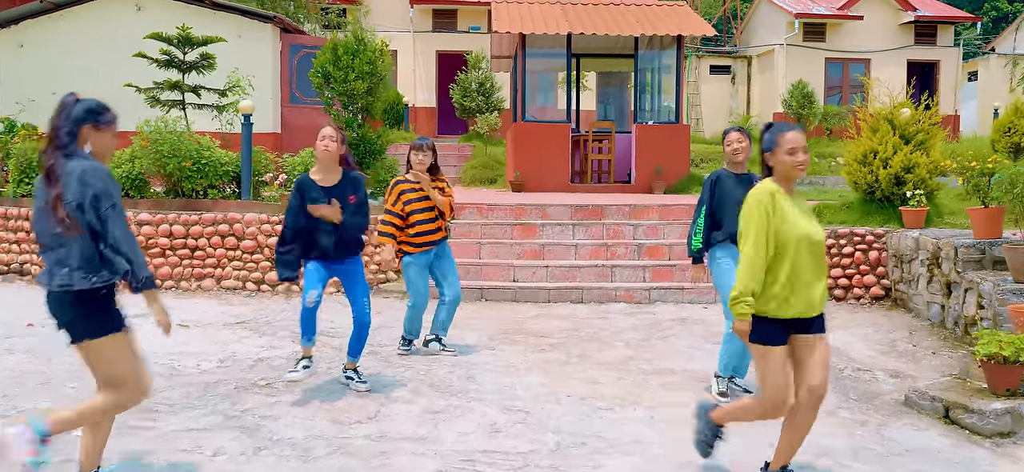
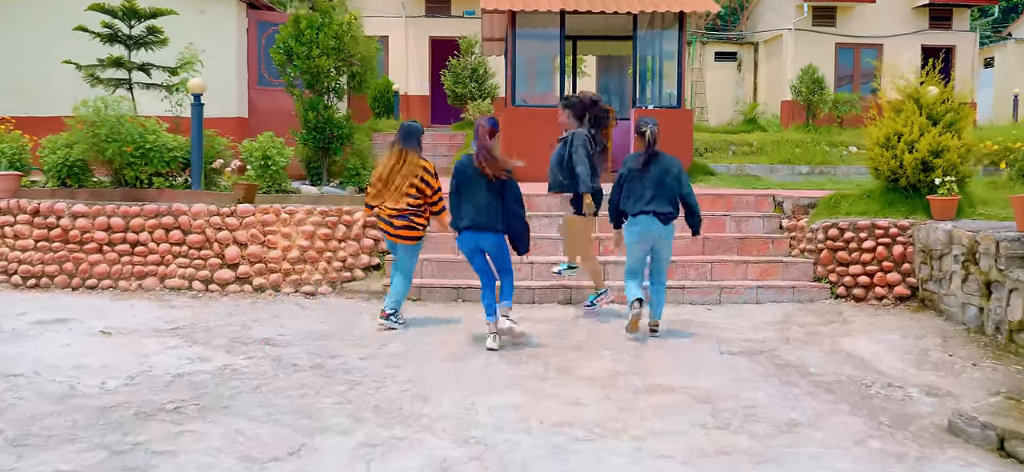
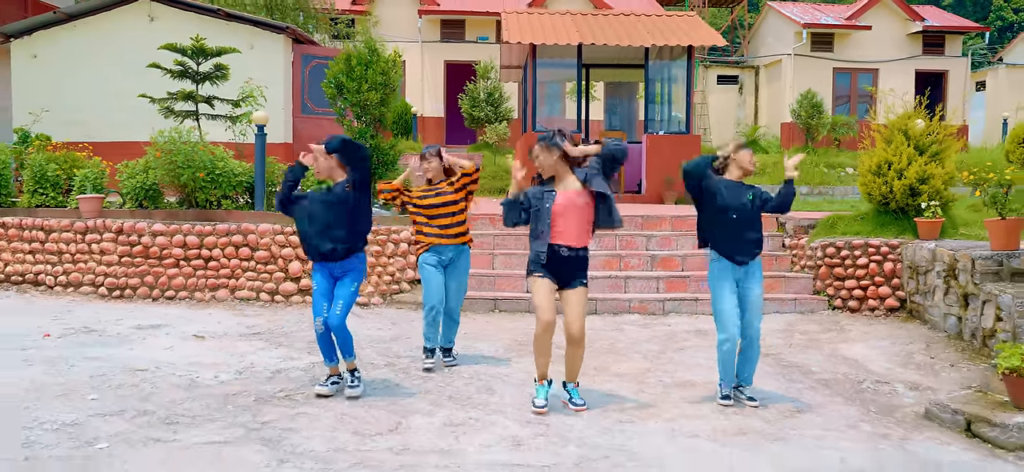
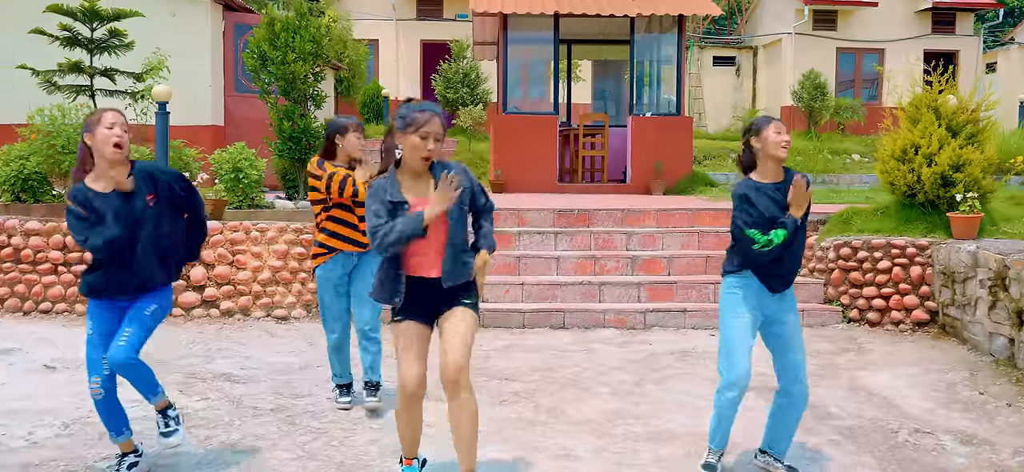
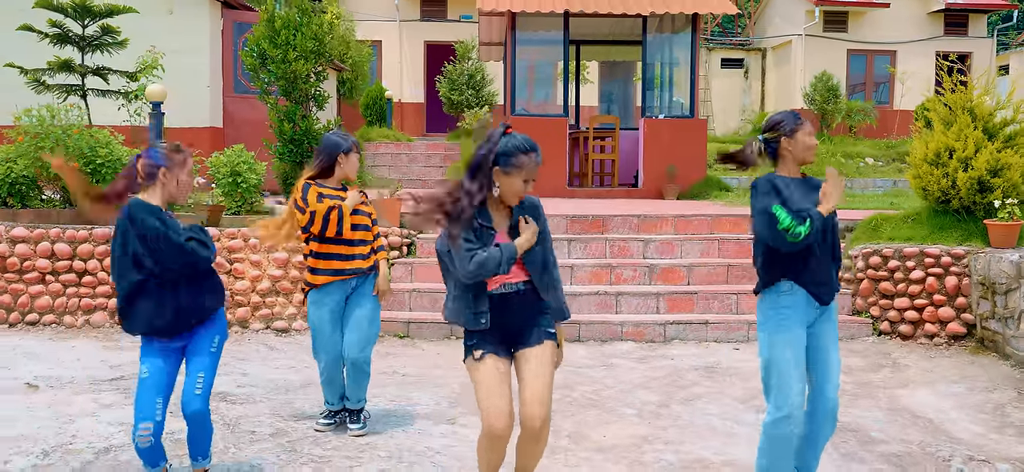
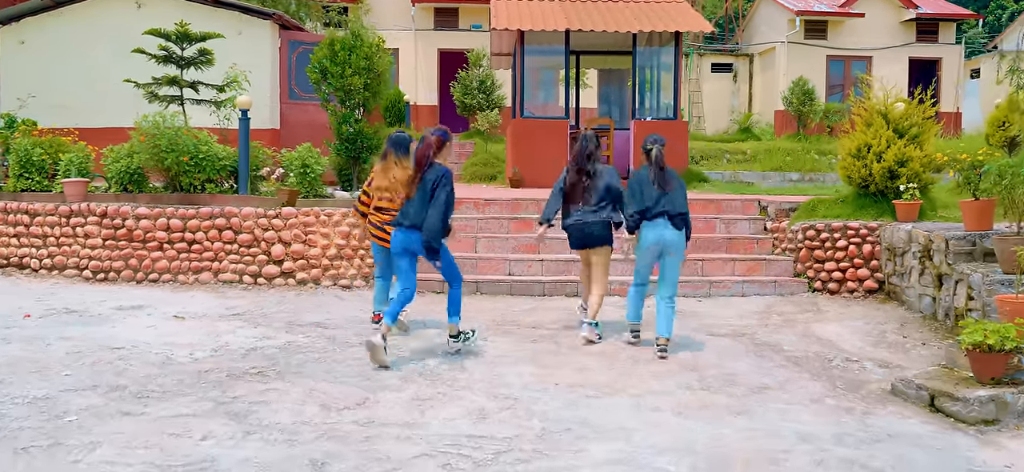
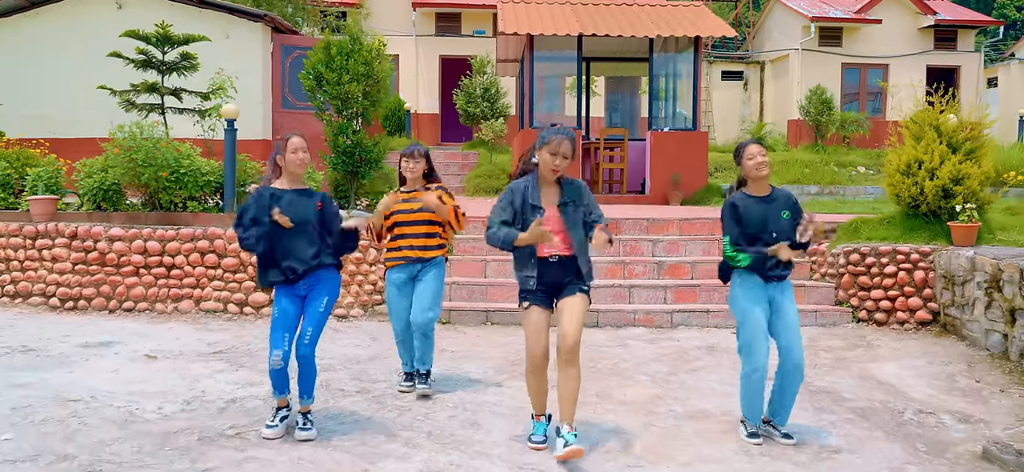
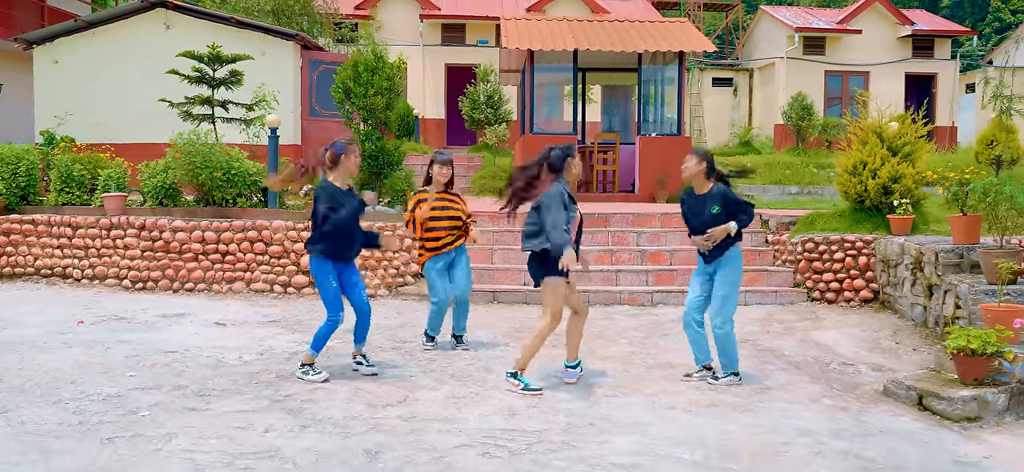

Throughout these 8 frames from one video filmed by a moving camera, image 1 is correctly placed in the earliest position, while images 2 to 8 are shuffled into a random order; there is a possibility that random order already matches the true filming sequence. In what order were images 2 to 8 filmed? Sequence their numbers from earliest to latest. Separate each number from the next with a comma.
4, 5, 7, 3, 8, 6, 2
